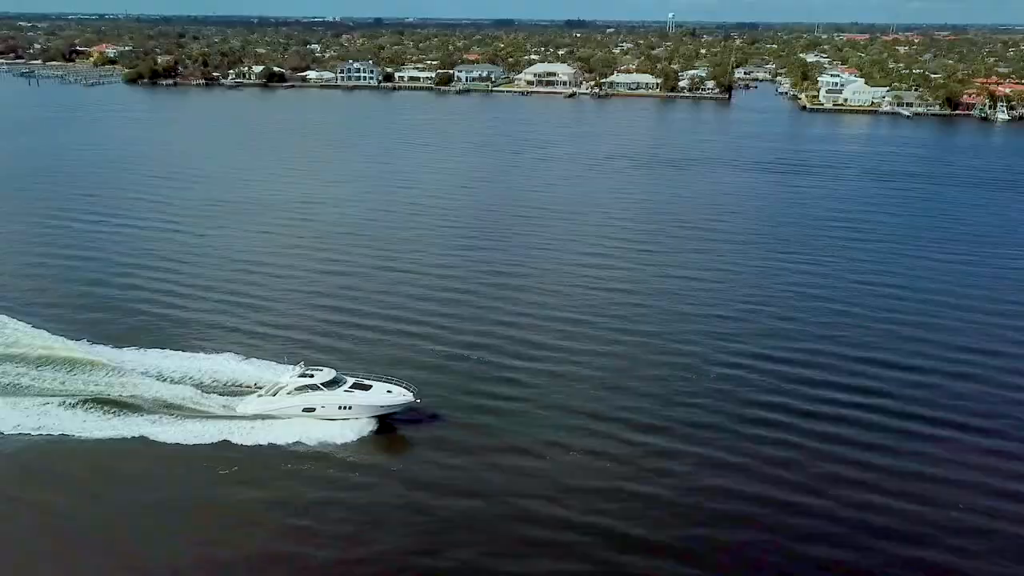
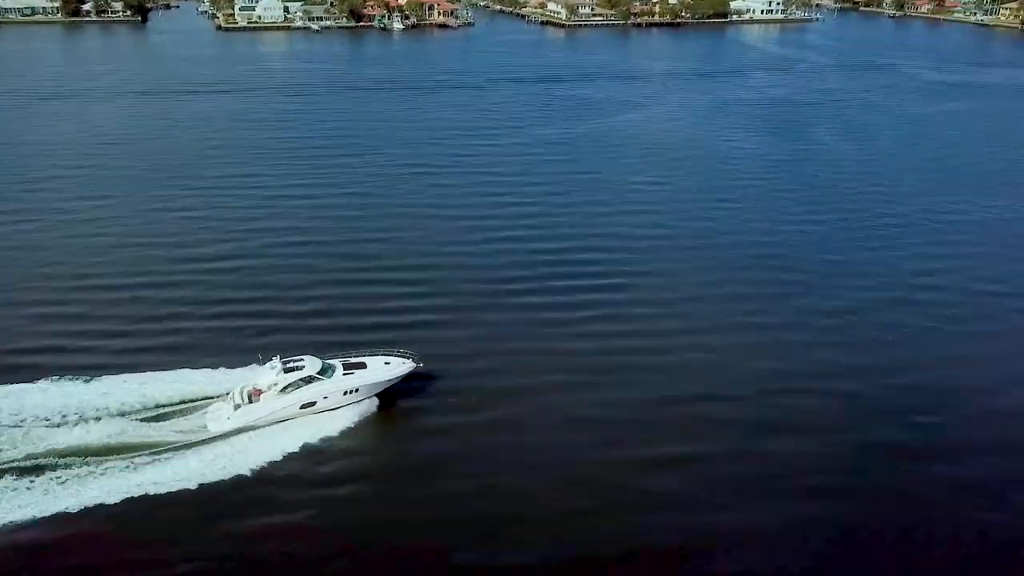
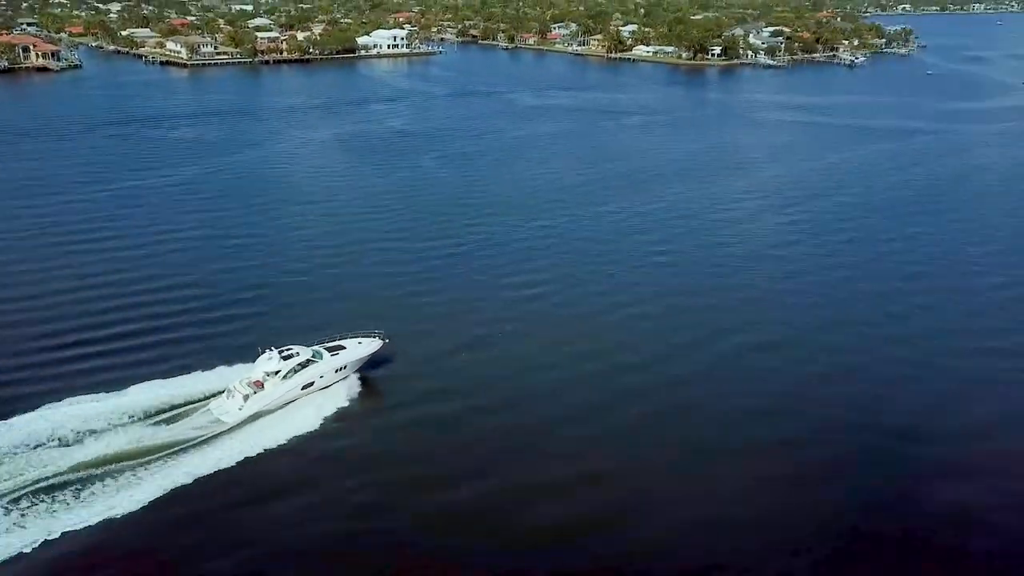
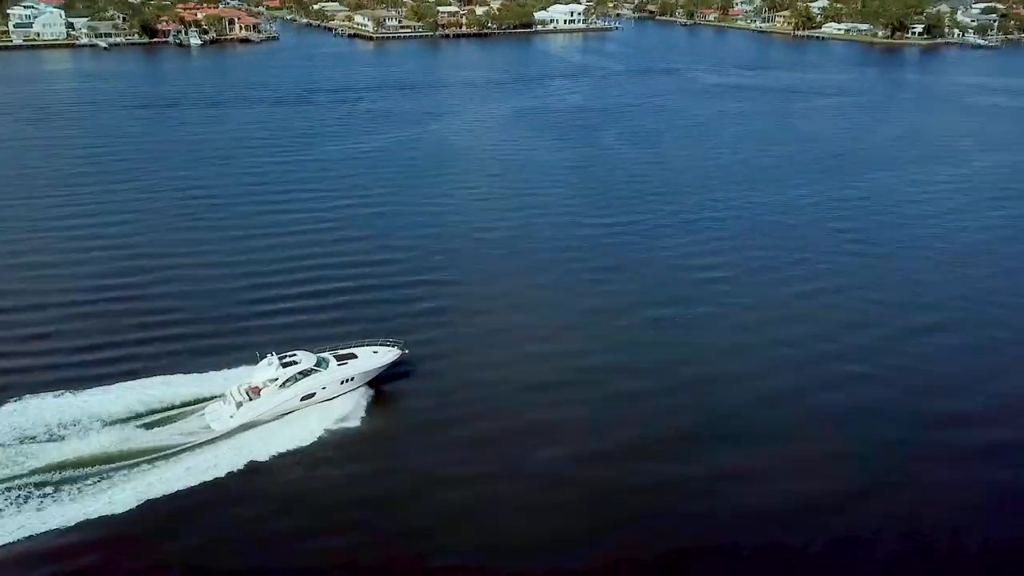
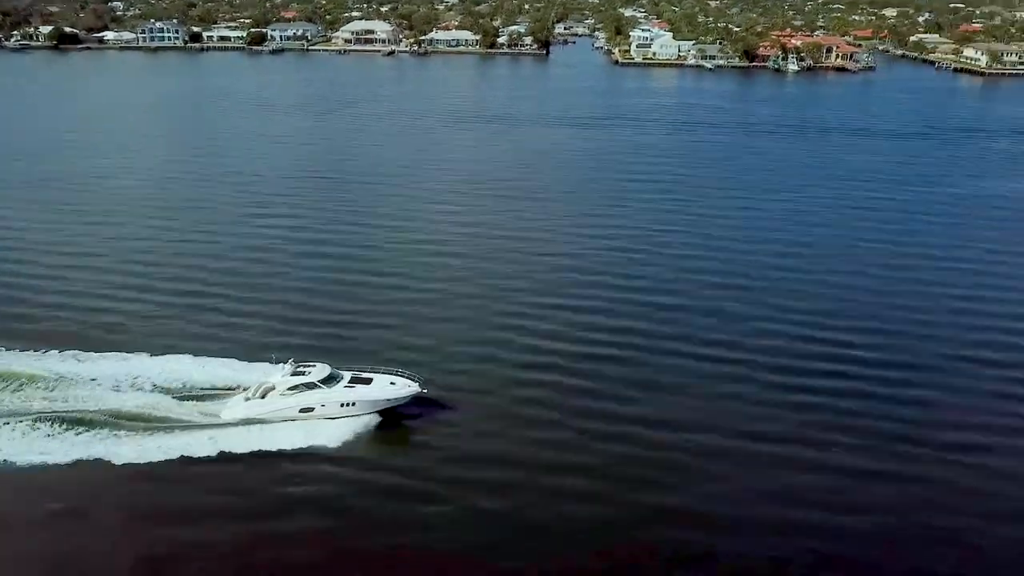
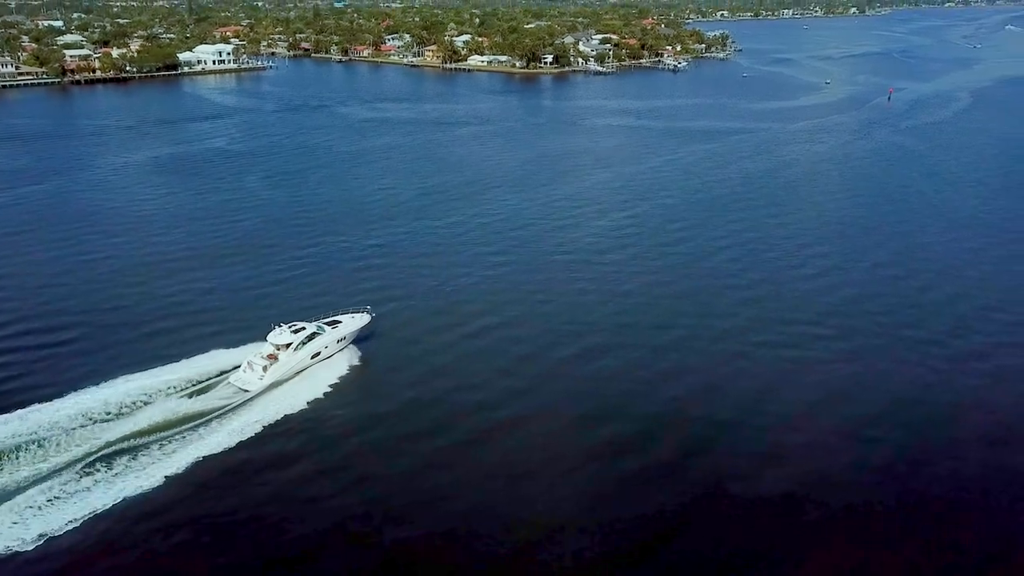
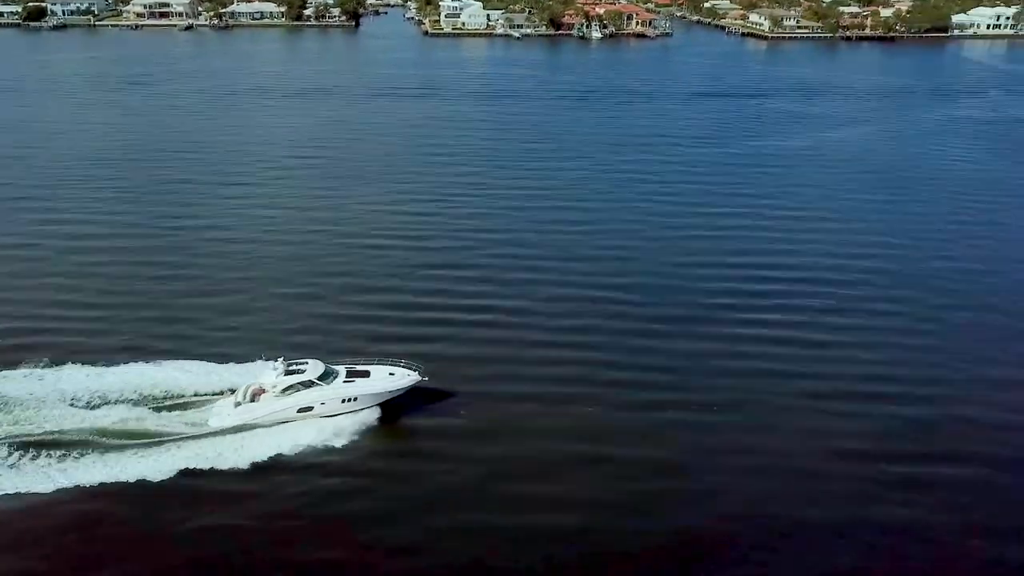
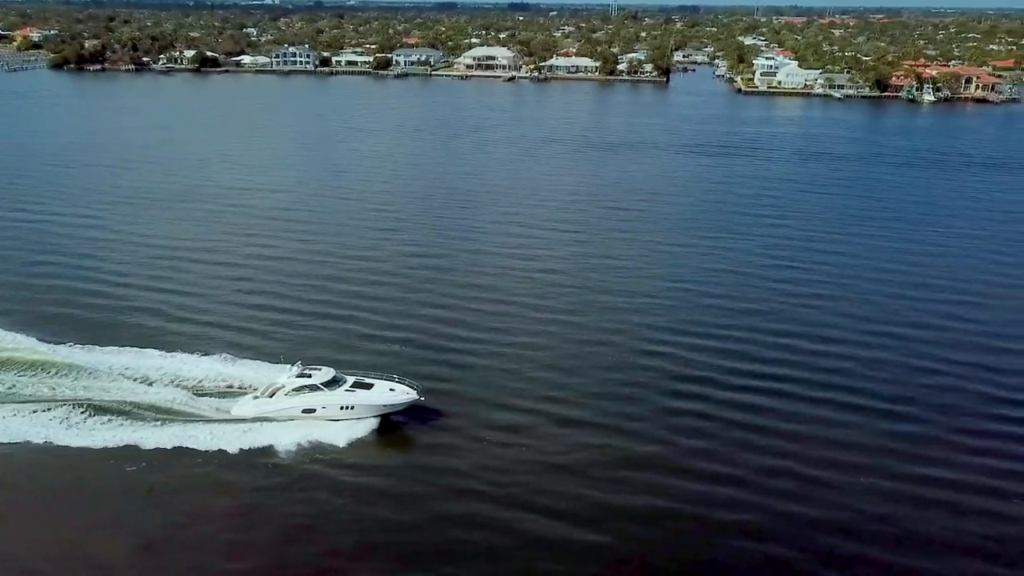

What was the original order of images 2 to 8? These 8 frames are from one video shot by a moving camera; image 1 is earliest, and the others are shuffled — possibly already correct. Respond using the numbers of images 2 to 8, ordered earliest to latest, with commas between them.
8, 5, 7, 2, 4, 3, 6
